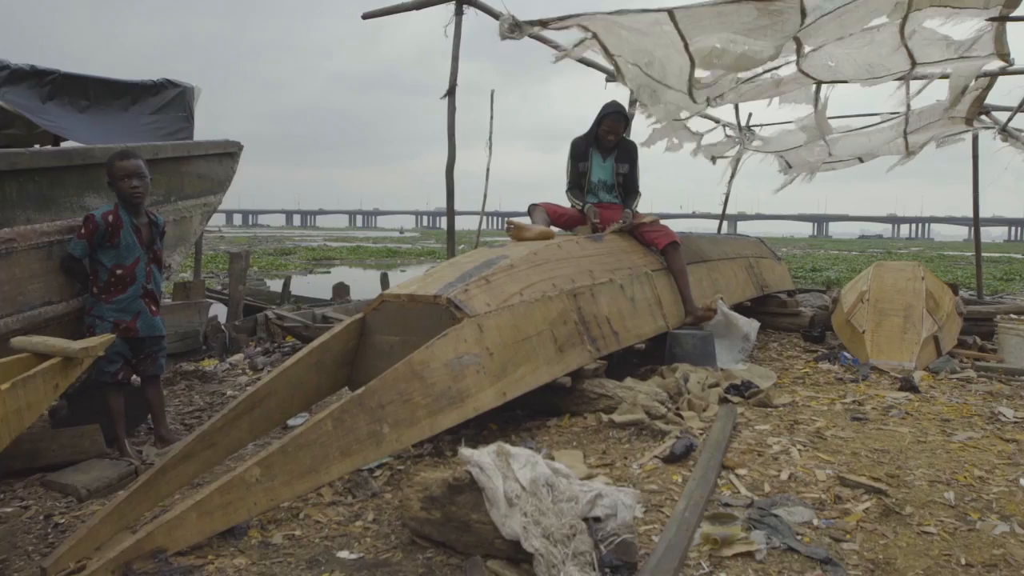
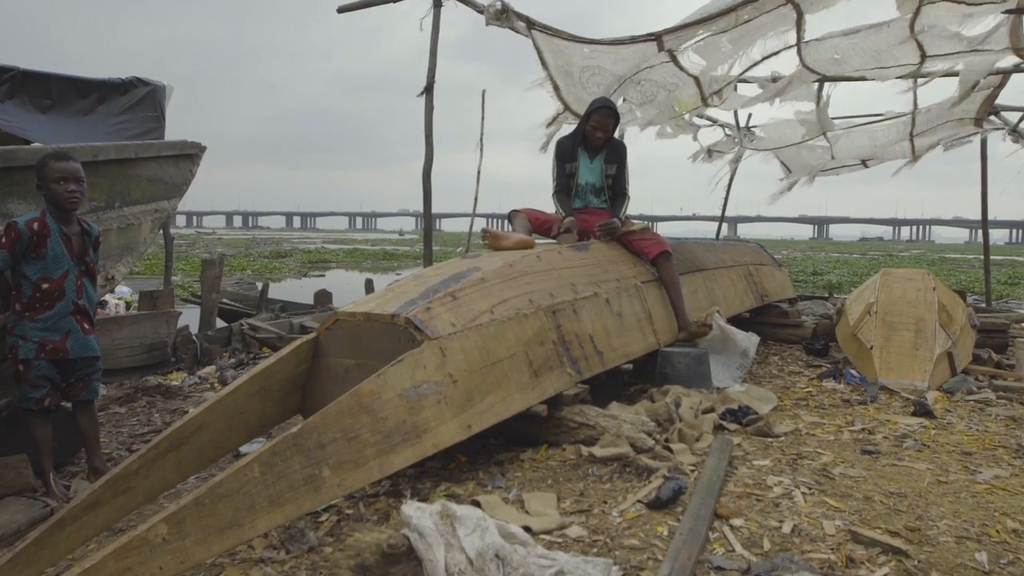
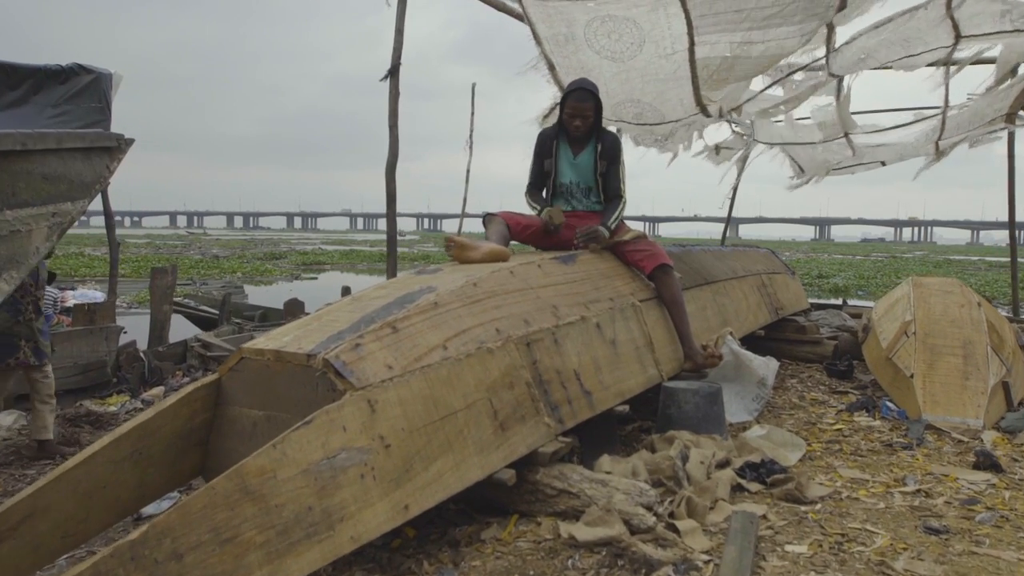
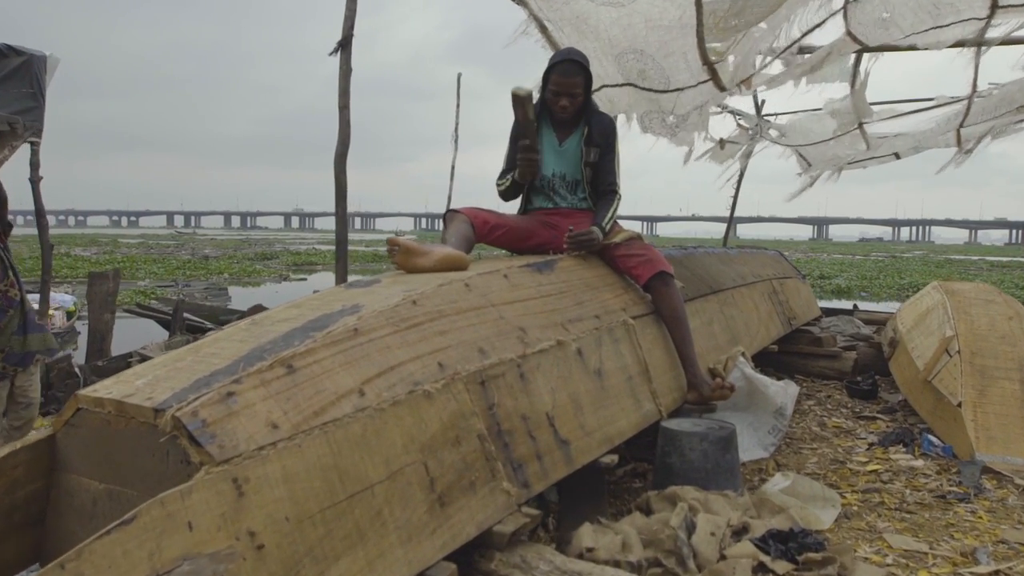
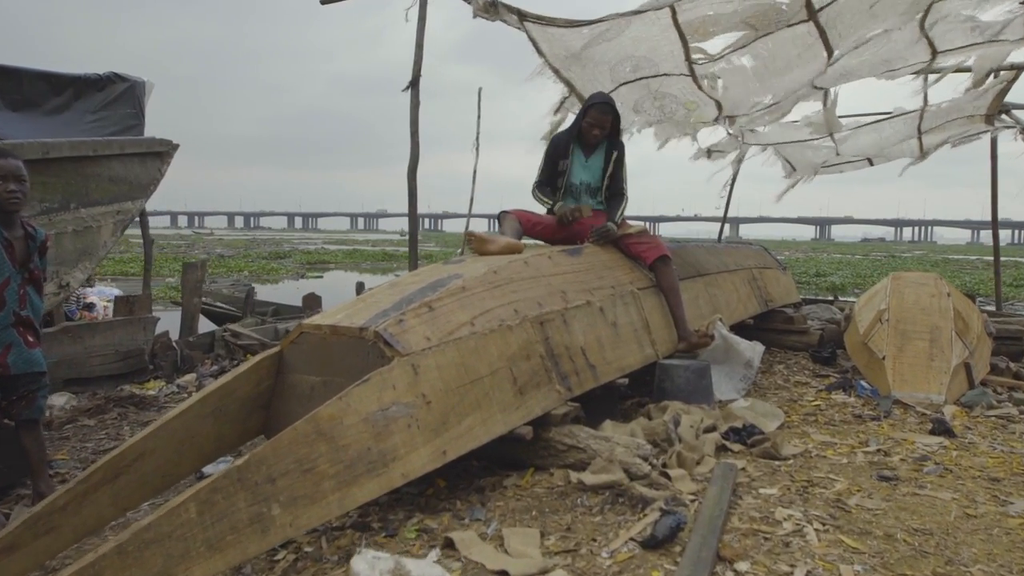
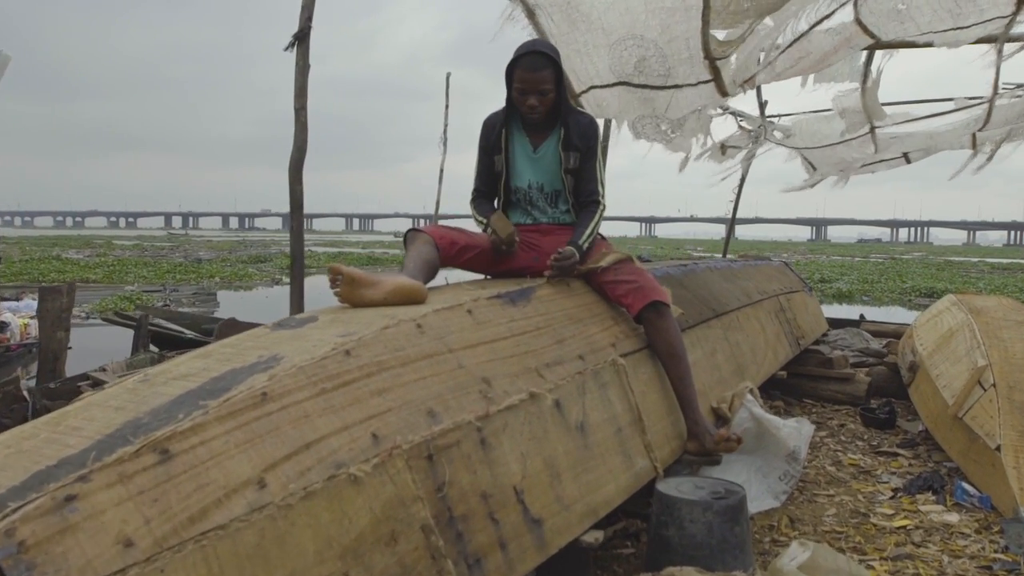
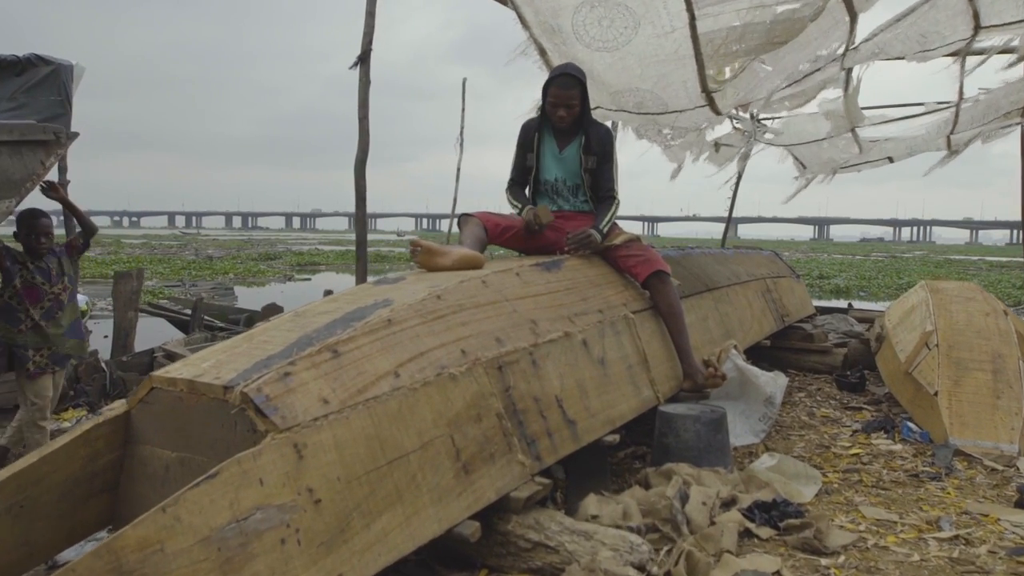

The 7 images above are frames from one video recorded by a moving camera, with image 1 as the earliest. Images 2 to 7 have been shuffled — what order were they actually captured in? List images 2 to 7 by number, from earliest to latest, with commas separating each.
2, 5, 3, 7, 4, 6
